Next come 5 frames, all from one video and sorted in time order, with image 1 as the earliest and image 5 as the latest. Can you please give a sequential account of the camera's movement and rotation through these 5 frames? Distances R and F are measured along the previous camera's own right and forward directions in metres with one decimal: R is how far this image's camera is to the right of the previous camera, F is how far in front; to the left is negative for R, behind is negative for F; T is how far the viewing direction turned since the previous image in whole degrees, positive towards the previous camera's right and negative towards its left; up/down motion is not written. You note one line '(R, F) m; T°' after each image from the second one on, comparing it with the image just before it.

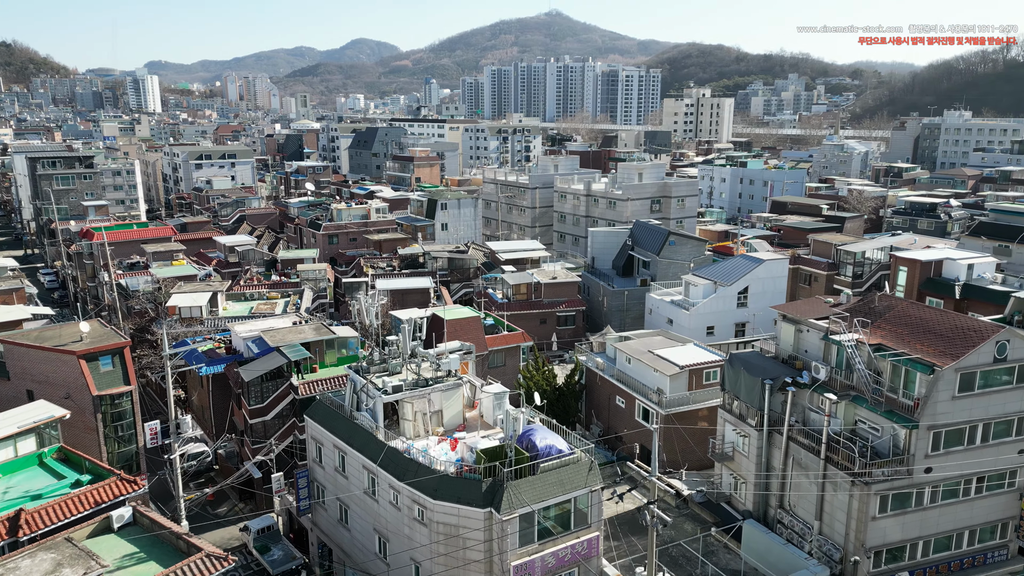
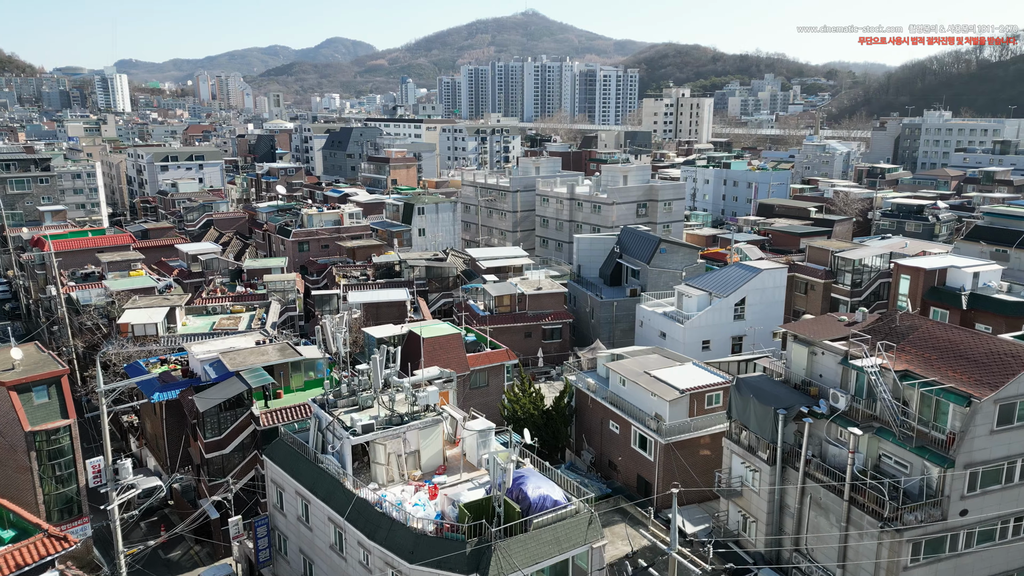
(-0.1, +1.9) m; +2°
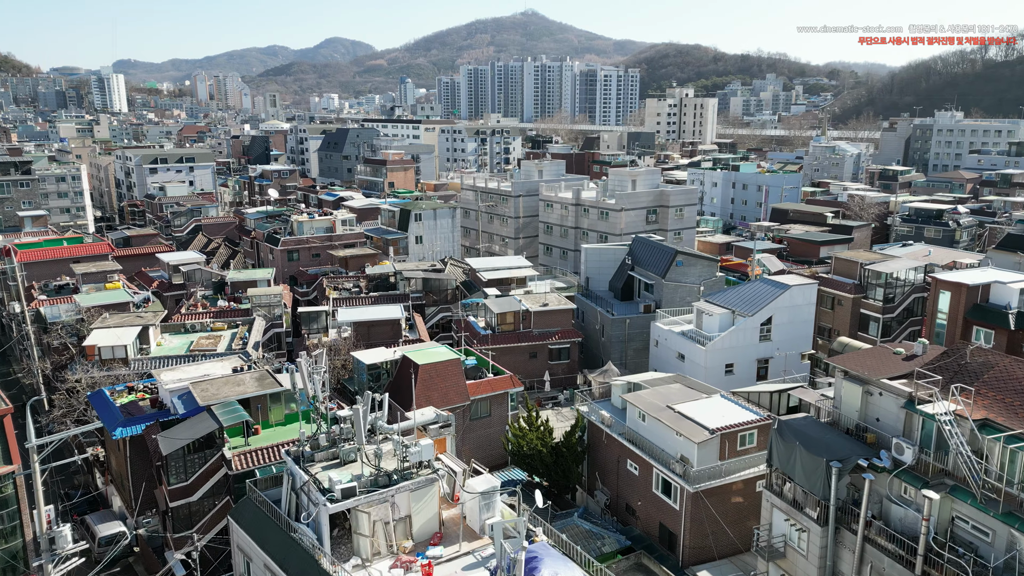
(-0.2, +2.3) m; 0°
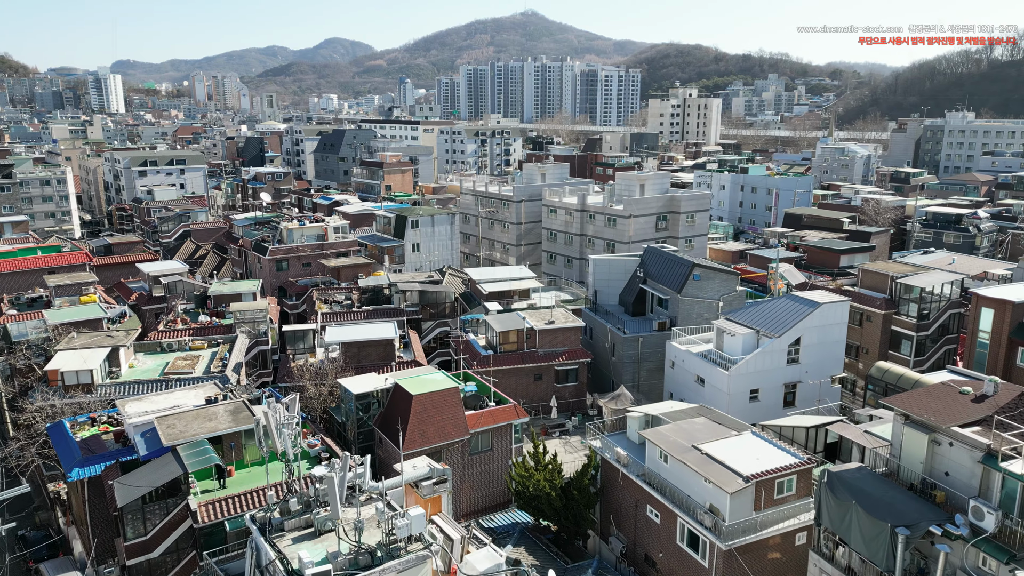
(-0.1, +2.1) m; 0°
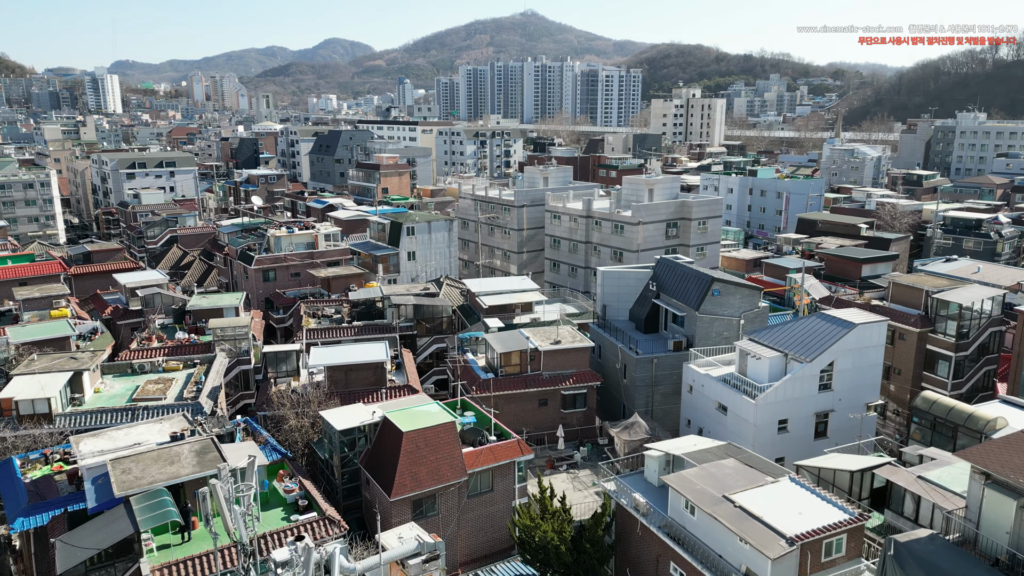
(-0.1, +2.1) m; 0°
